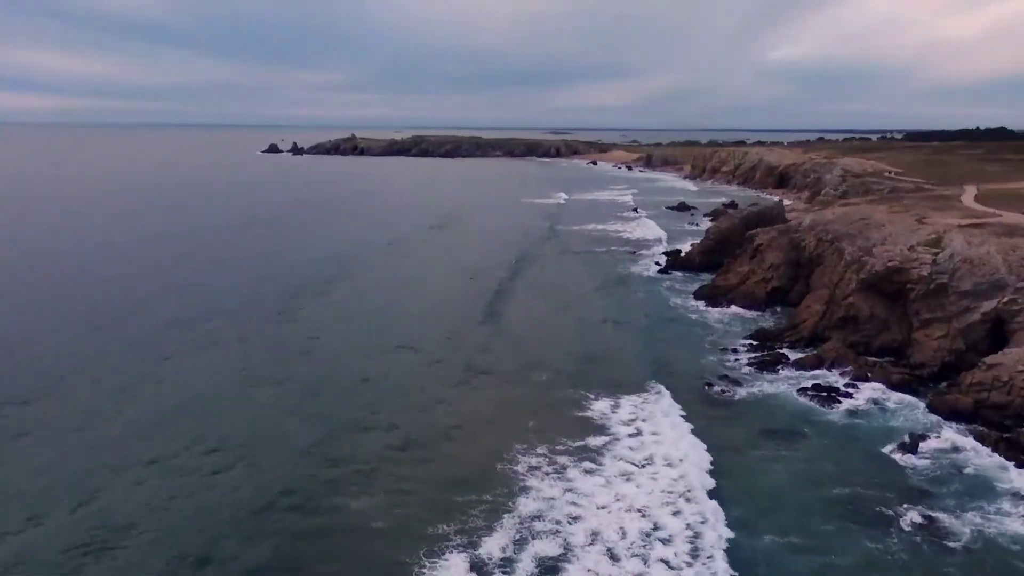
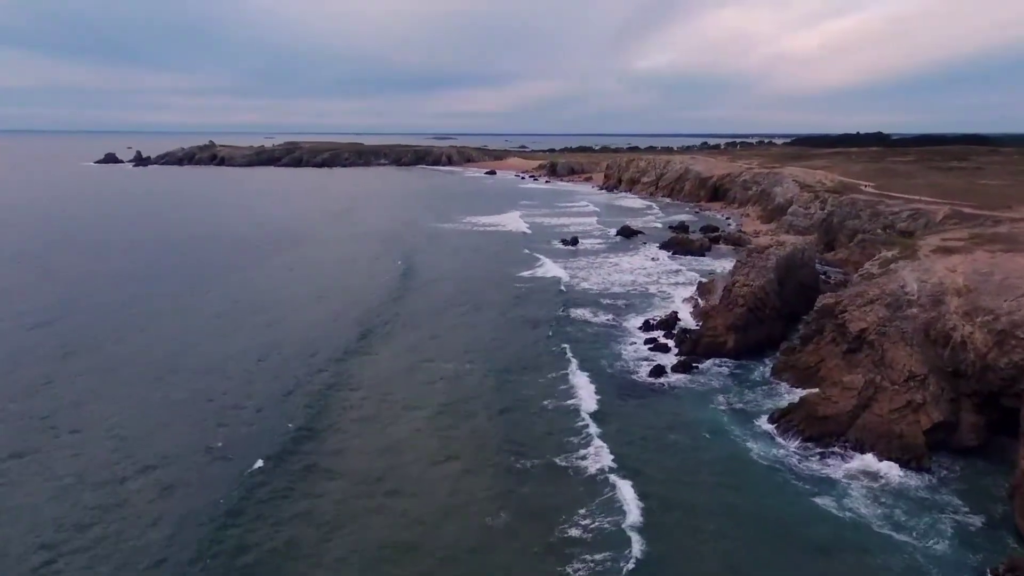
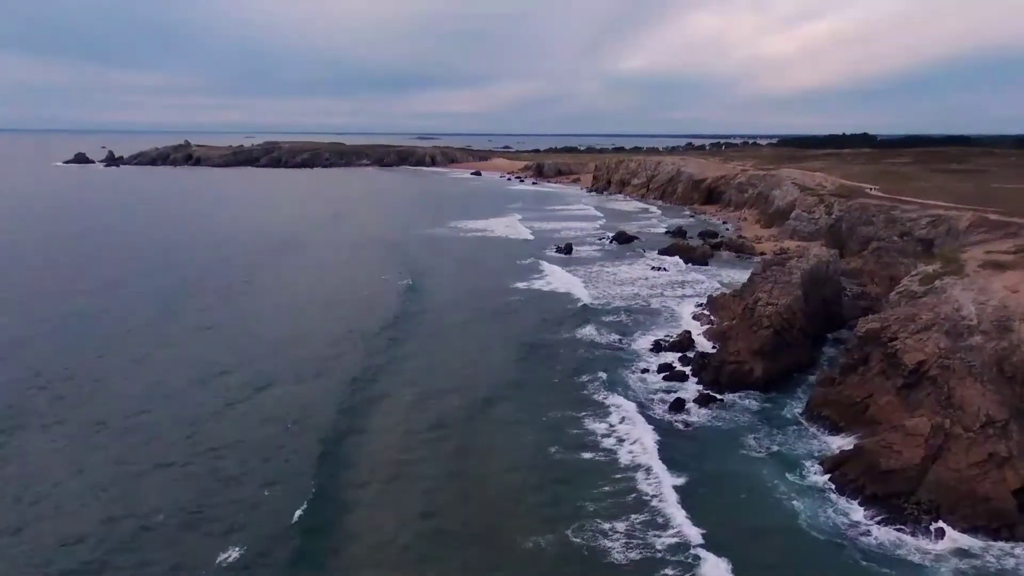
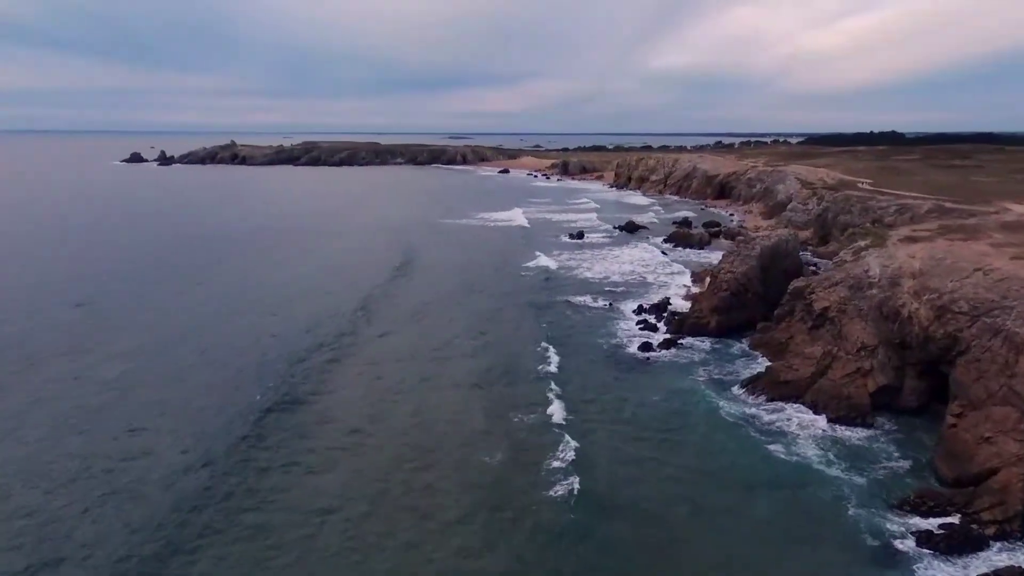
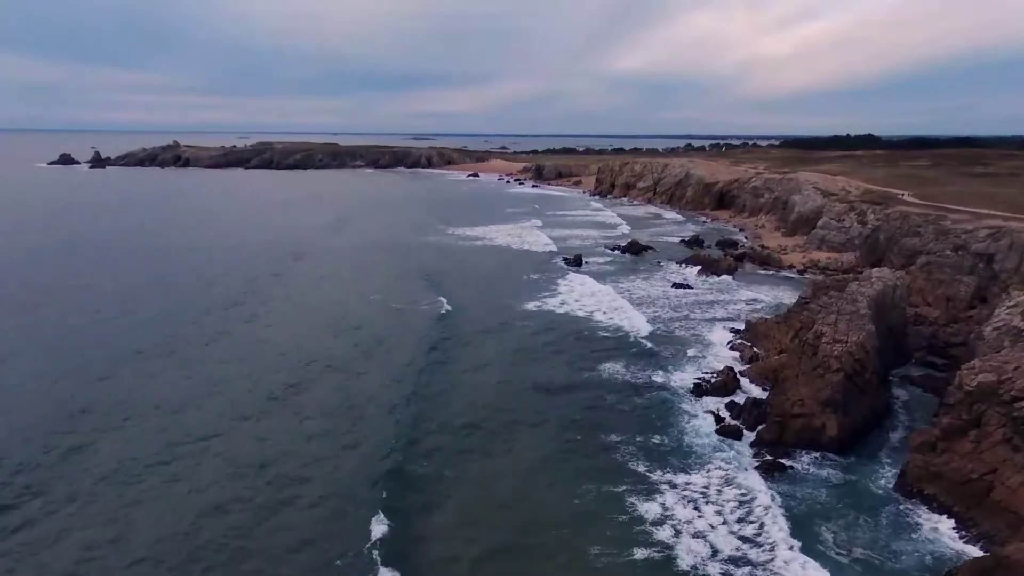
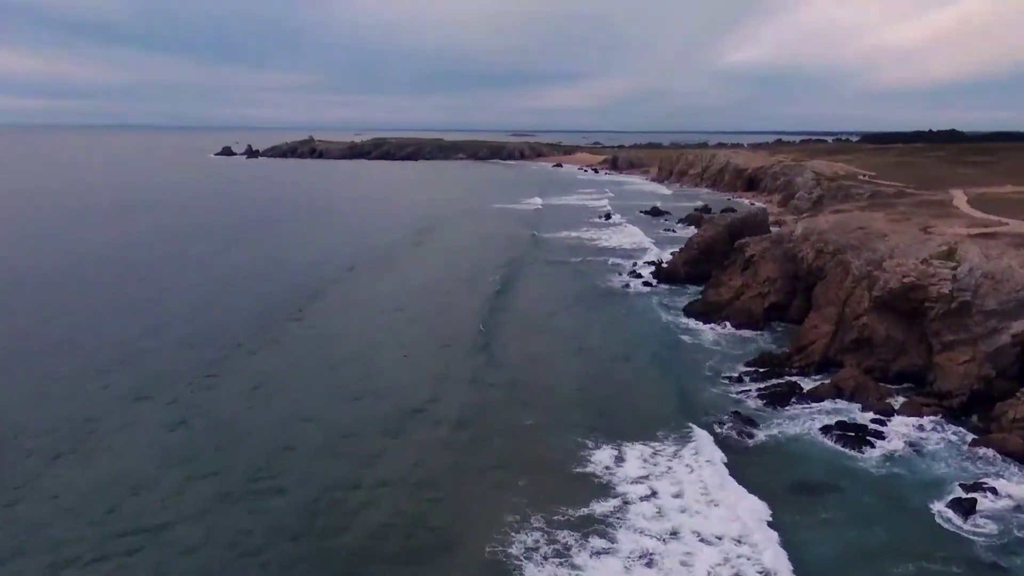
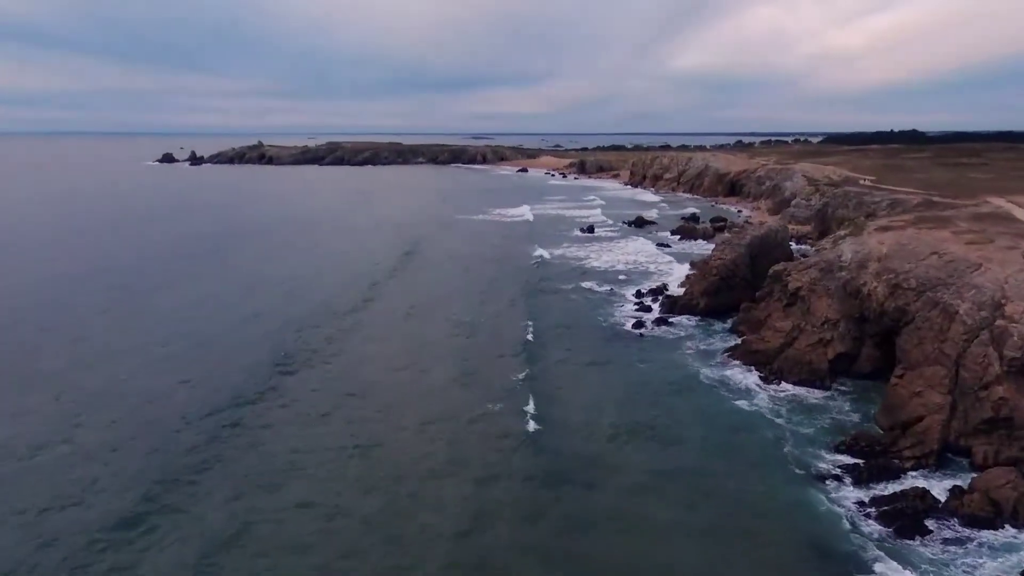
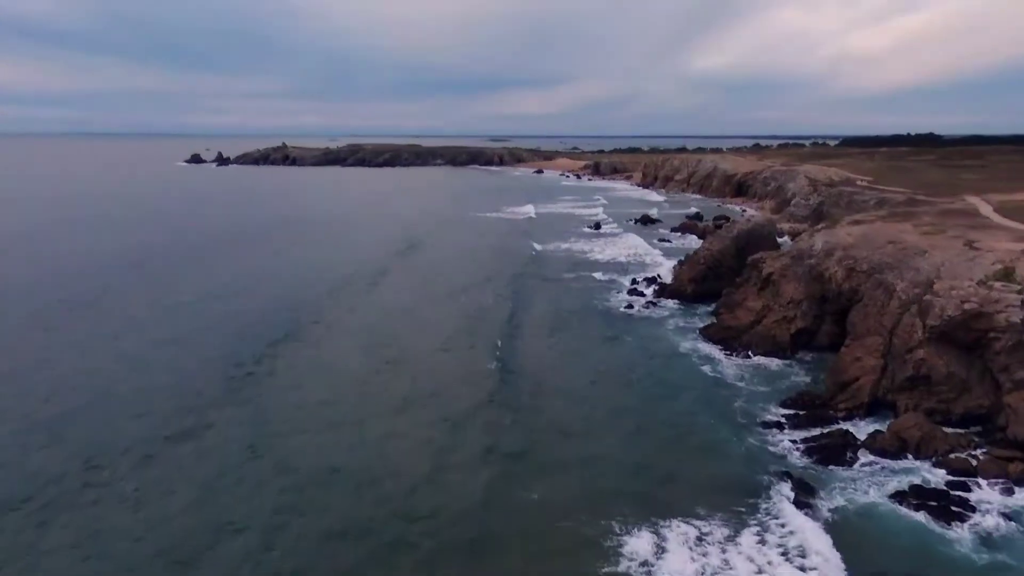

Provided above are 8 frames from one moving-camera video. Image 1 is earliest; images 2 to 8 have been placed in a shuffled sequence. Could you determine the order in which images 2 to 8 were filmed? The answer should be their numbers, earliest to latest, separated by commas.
6, 8, 7, 4, 2, 3, 5
